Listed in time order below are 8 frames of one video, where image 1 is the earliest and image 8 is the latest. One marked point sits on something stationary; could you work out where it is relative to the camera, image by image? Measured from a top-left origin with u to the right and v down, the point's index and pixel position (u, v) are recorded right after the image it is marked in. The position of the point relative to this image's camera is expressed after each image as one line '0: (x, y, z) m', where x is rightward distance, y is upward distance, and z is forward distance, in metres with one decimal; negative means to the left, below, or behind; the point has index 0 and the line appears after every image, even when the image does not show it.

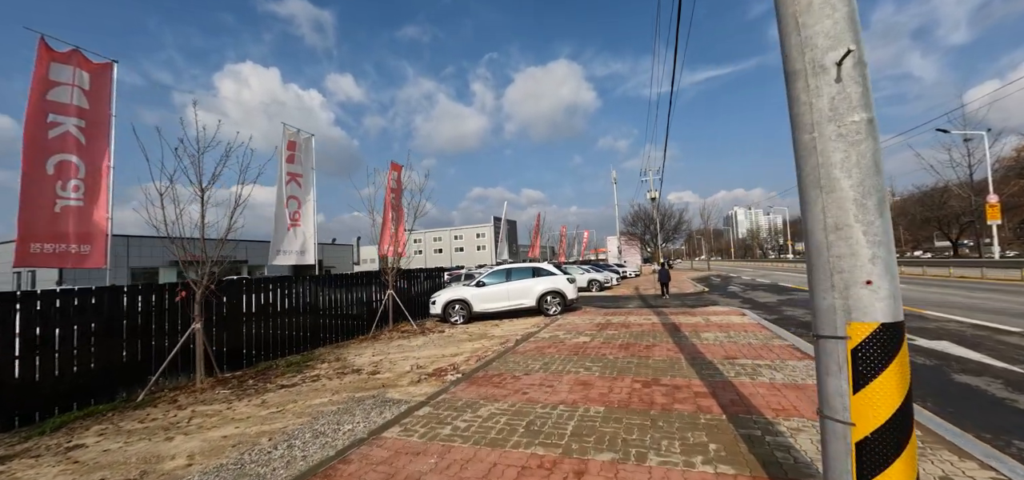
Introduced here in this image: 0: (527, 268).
0: (+0.5, -0.8, +11.8) m
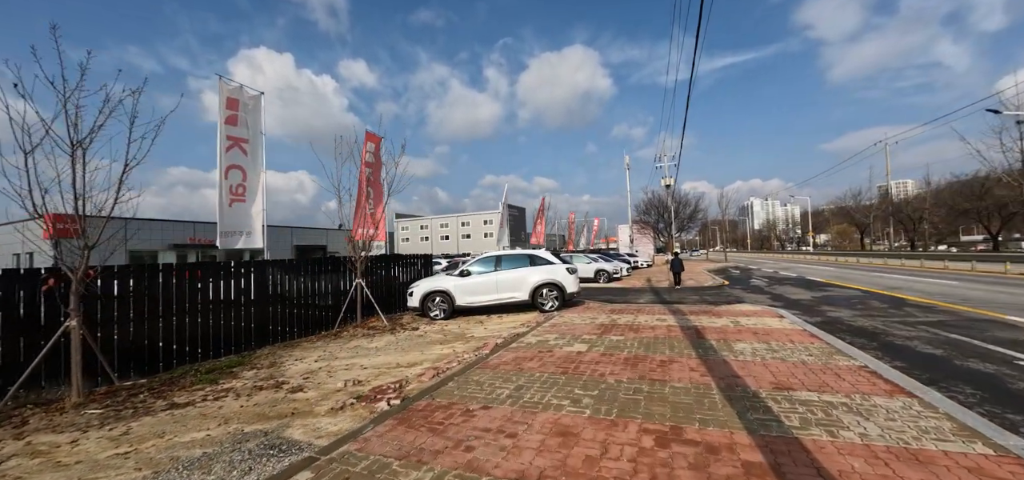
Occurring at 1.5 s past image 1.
0: (+0.2, -0.4, +10.0) m
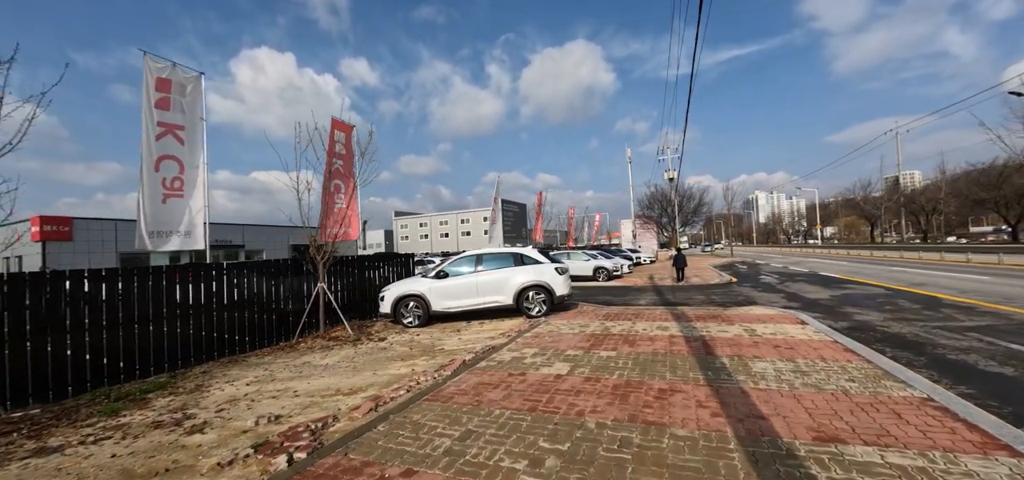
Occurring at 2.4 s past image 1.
0: (-0.2, -0.3, +8.9) m
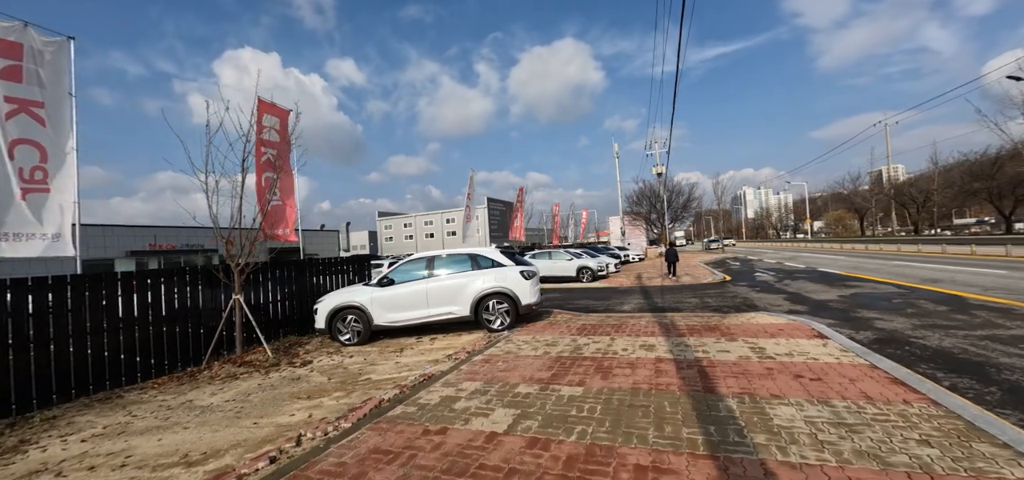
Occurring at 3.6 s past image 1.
0: (-0.9, -0.3, +7.5) m
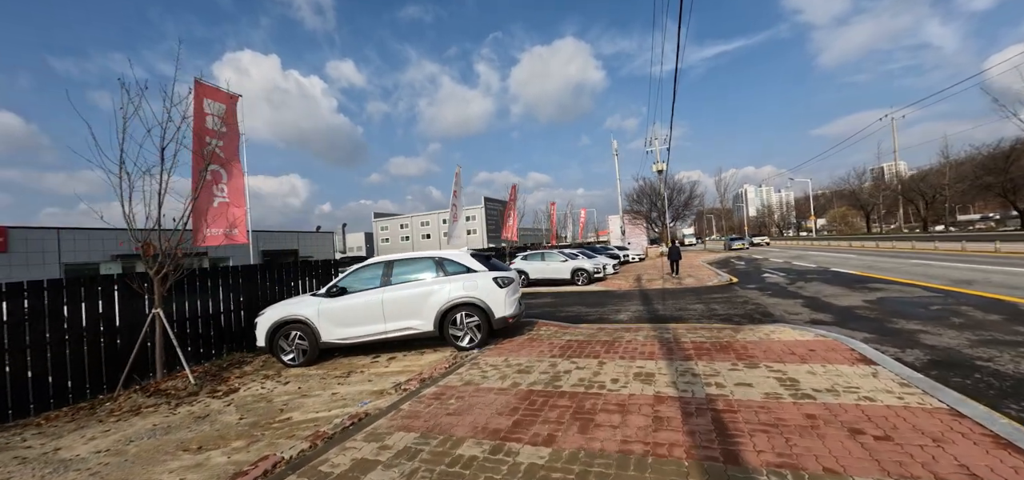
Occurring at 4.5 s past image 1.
0: (-1.3, -0.3, +6.3) m
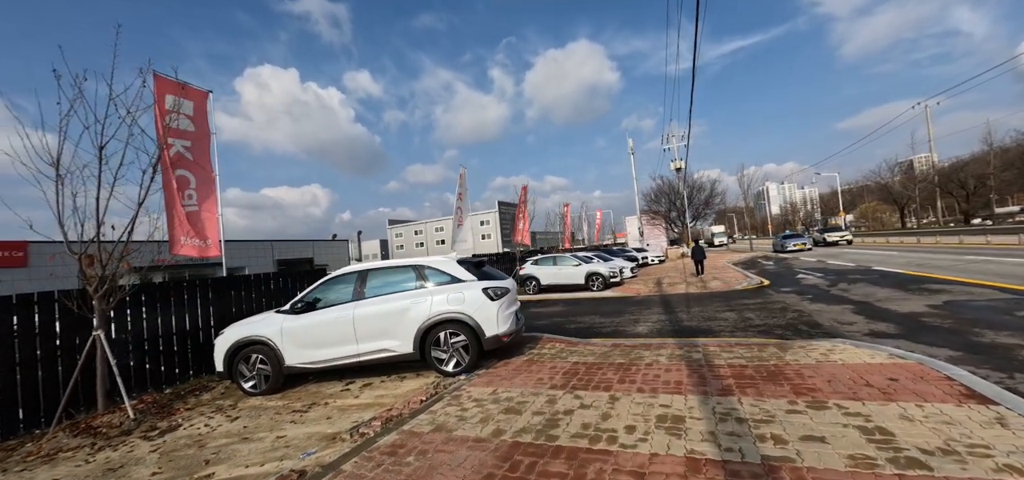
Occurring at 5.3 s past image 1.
0: (-1.4, -0.4, +5.4) m
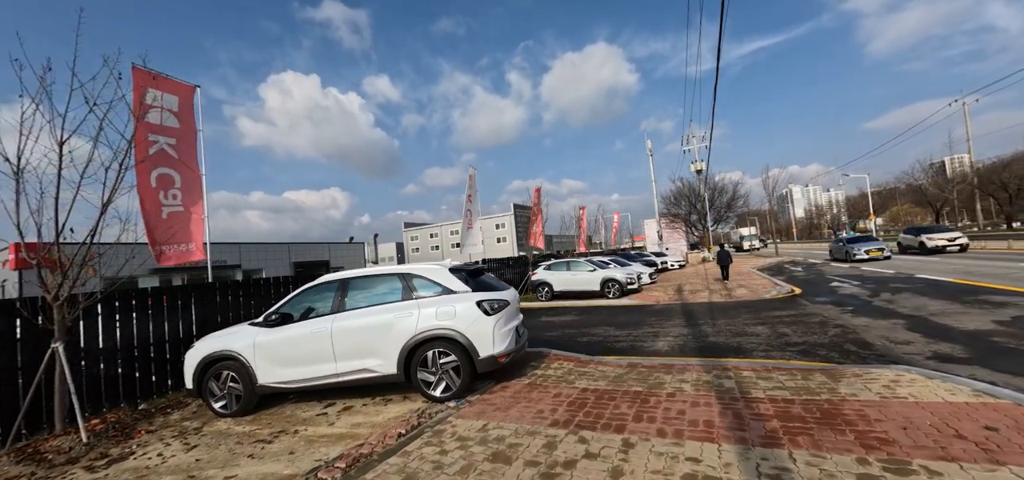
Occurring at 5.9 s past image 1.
0: (-1.4, -0.4, +4.8) m
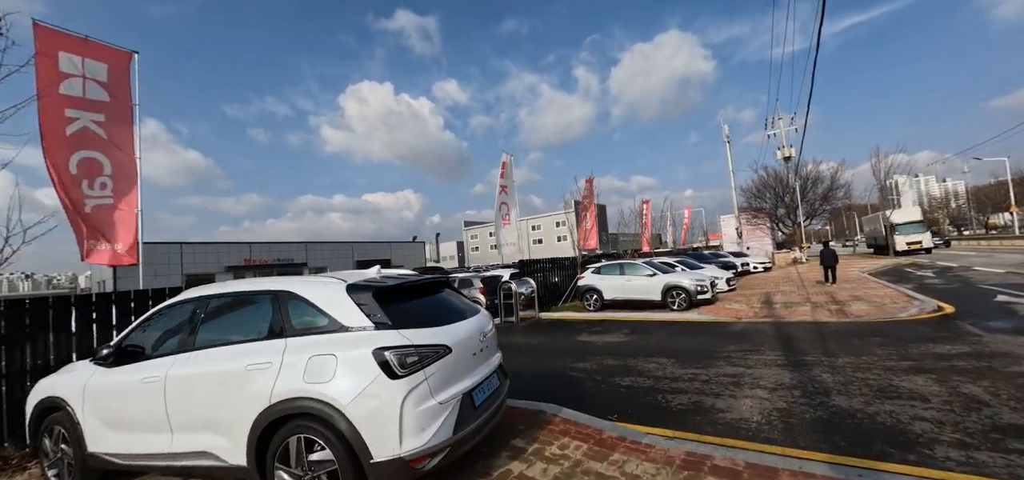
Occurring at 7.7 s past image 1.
0: (-1.7, -0.4, +2.9) m
